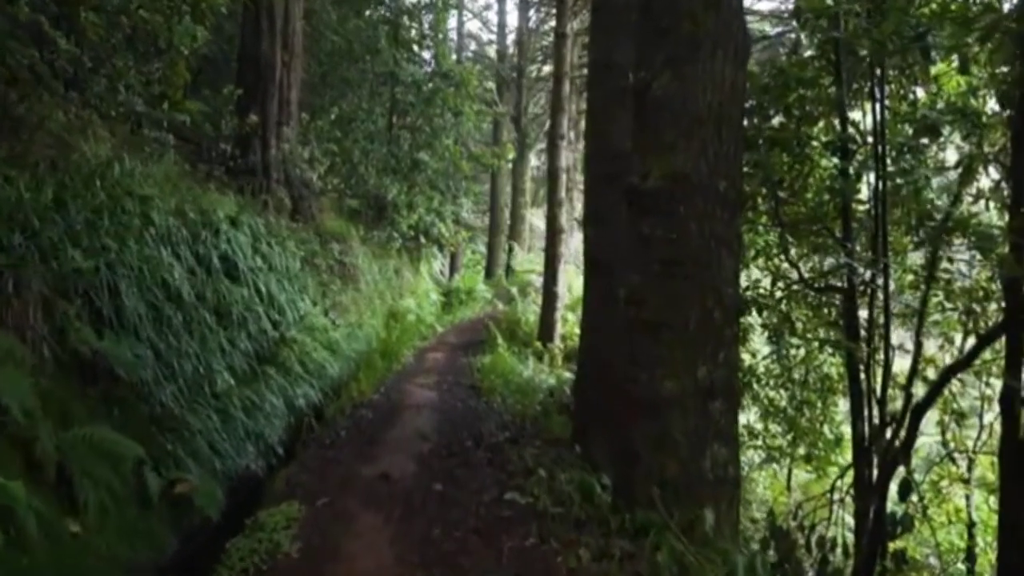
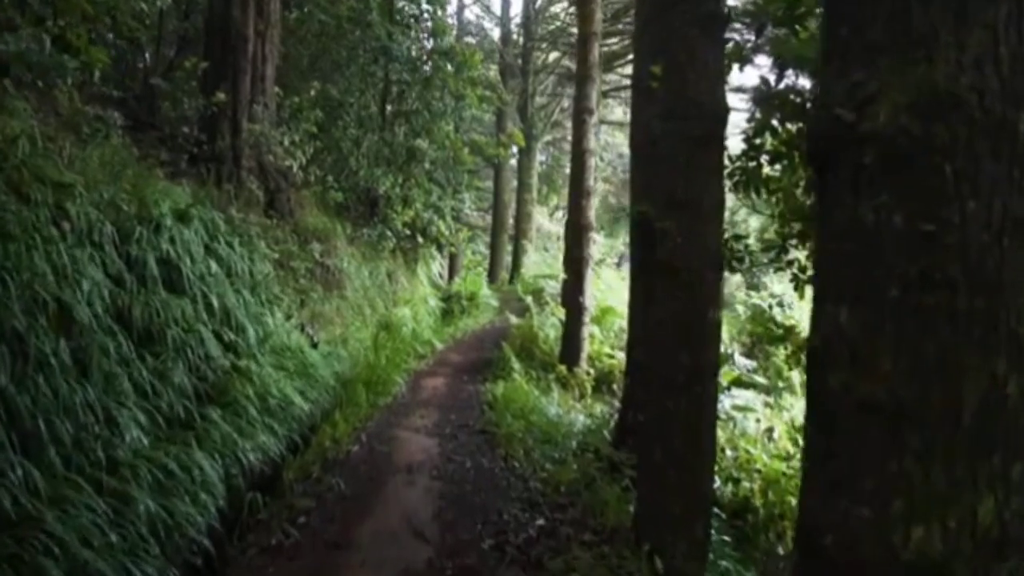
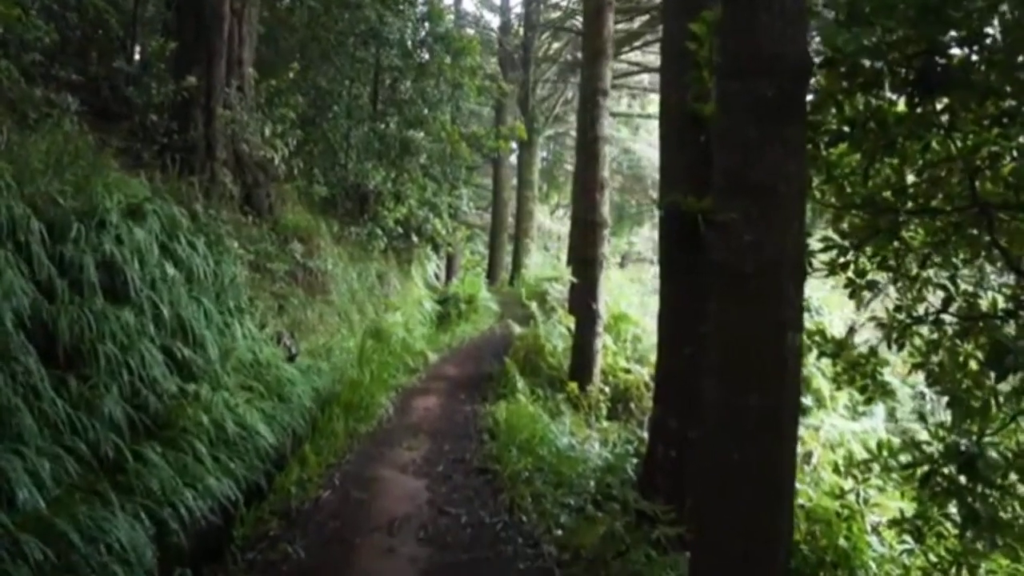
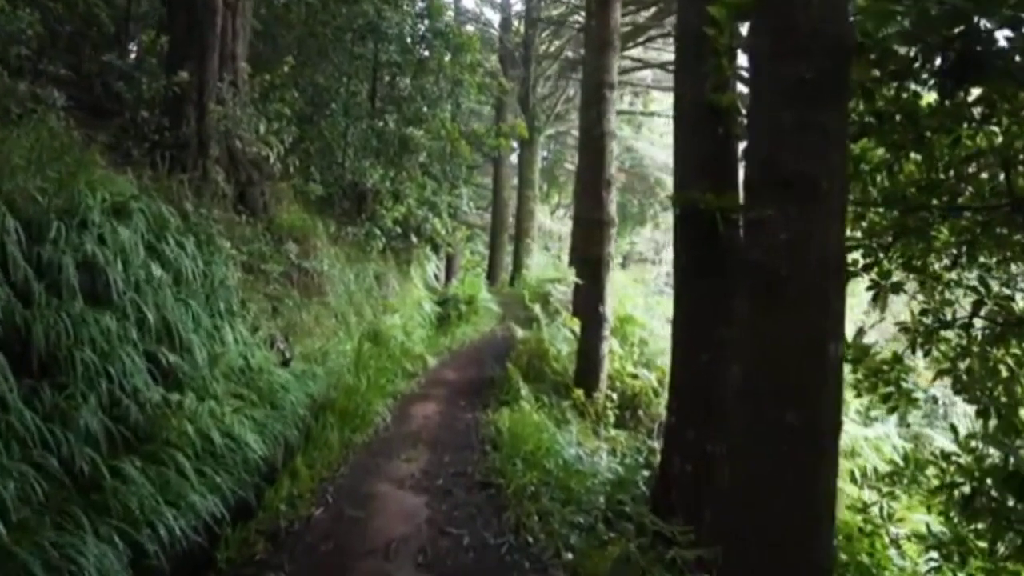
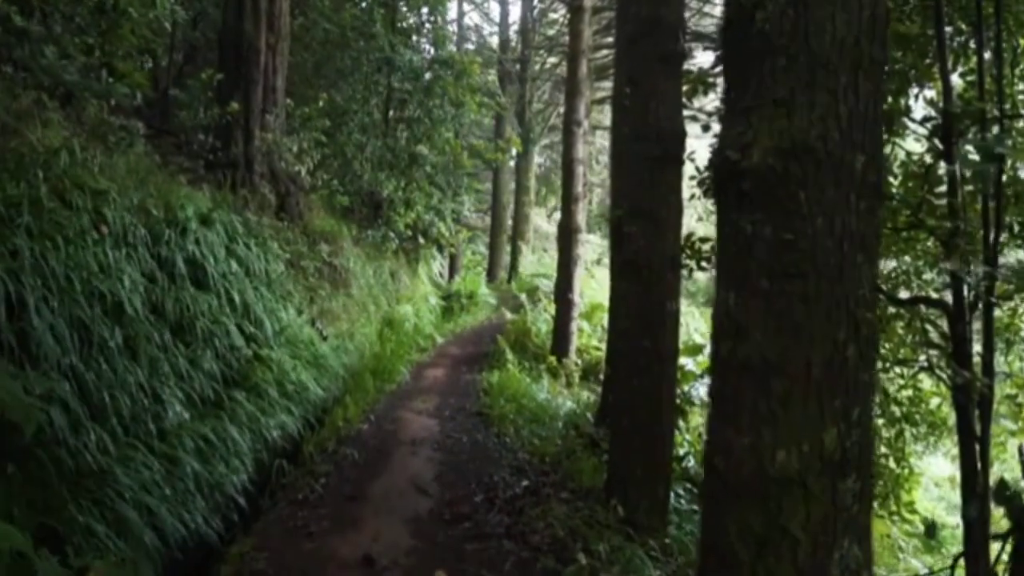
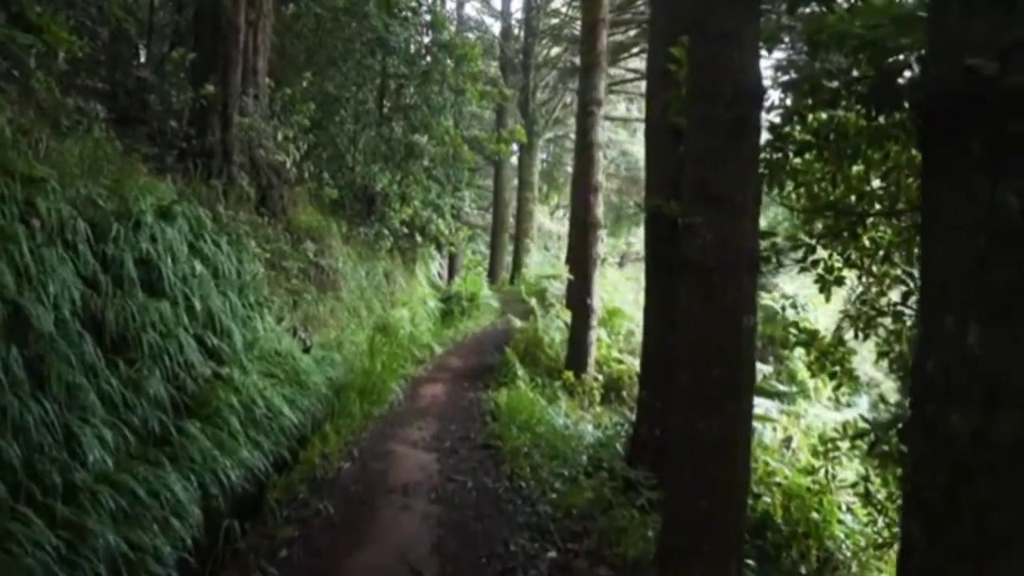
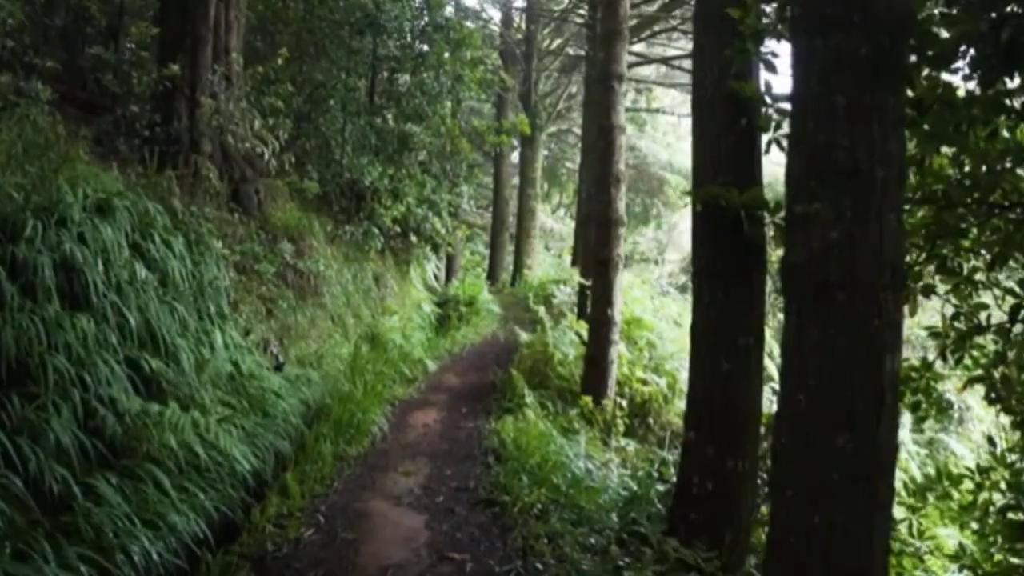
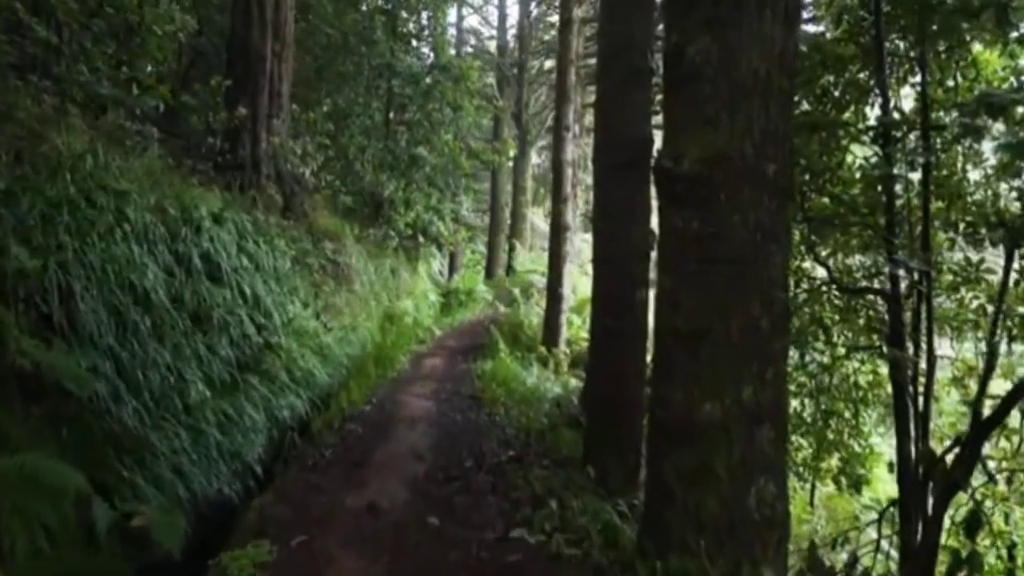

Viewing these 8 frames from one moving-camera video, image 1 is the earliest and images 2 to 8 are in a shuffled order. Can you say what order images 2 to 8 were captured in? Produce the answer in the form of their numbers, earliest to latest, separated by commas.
8, 5, 2, 6, 3, 4, 7
